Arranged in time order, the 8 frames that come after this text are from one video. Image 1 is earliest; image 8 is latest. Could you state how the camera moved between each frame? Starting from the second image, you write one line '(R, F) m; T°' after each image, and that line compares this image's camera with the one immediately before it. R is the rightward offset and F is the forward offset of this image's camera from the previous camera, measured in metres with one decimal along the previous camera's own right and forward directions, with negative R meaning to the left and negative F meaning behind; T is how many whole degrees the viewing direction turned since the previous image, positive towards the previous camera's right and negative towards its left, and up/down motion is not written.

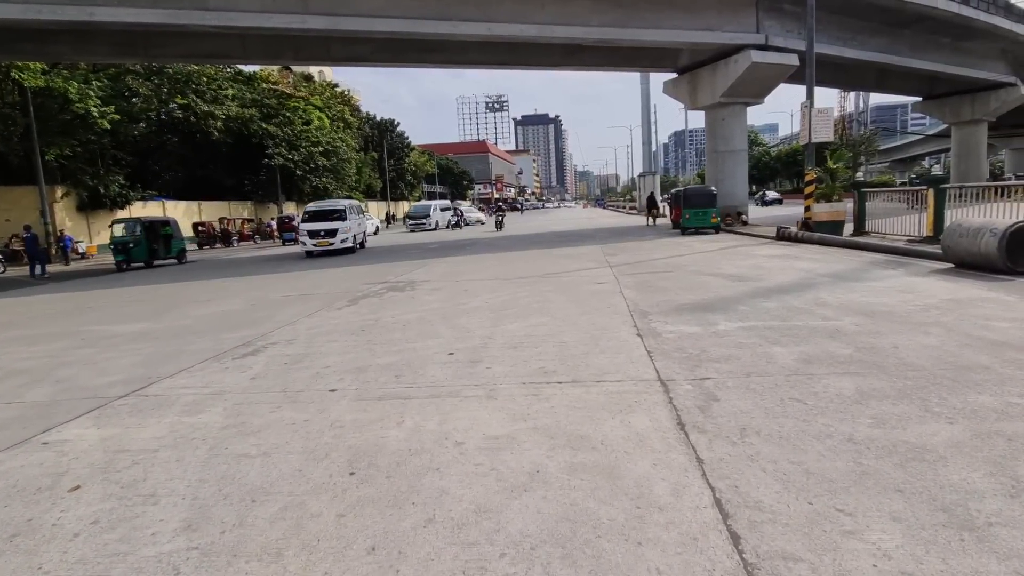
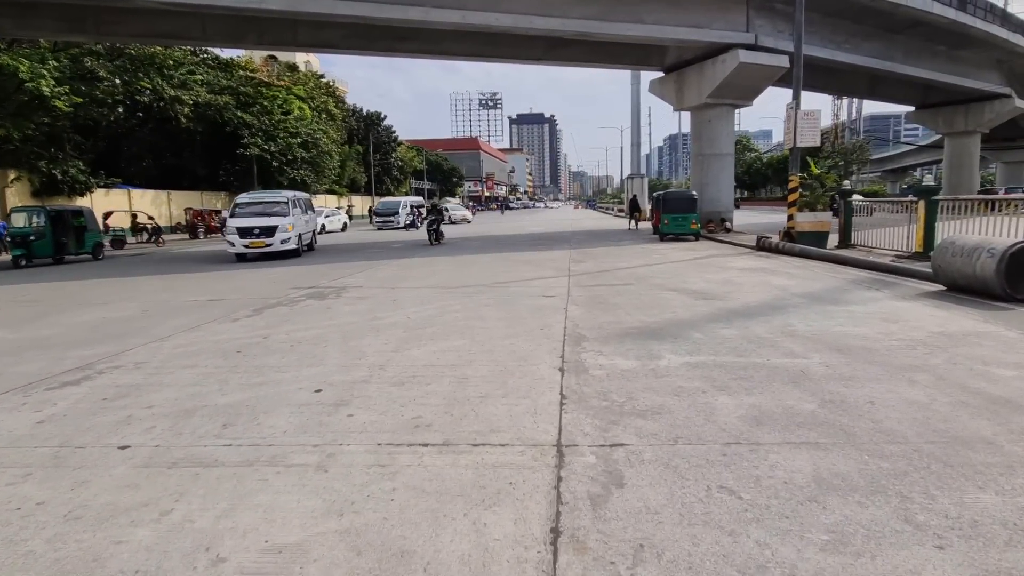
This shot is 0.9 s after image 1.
(+1.3, +1.5) m; +1°
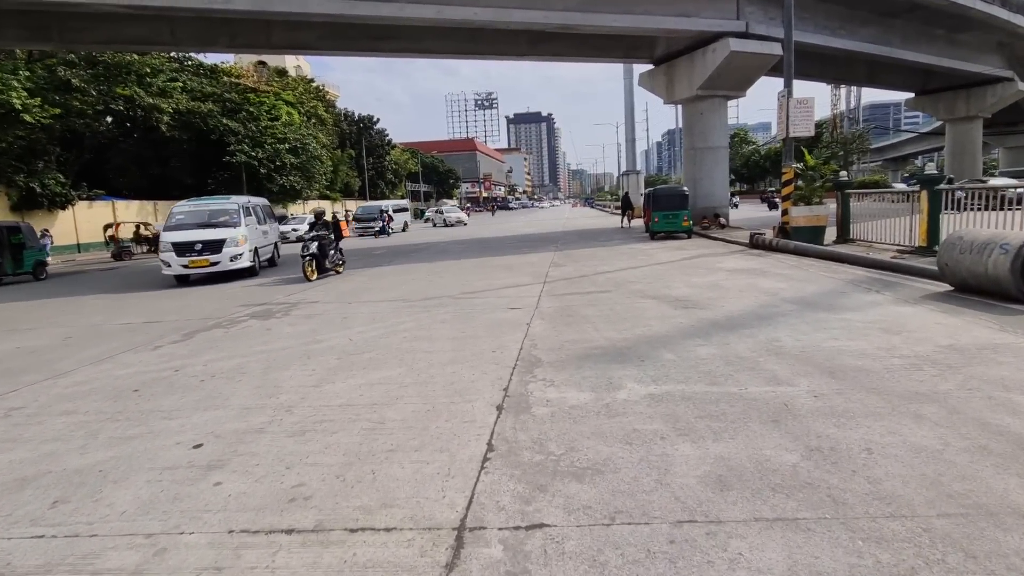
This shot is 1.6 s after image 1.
(+0.8, +1.0) m; 0°
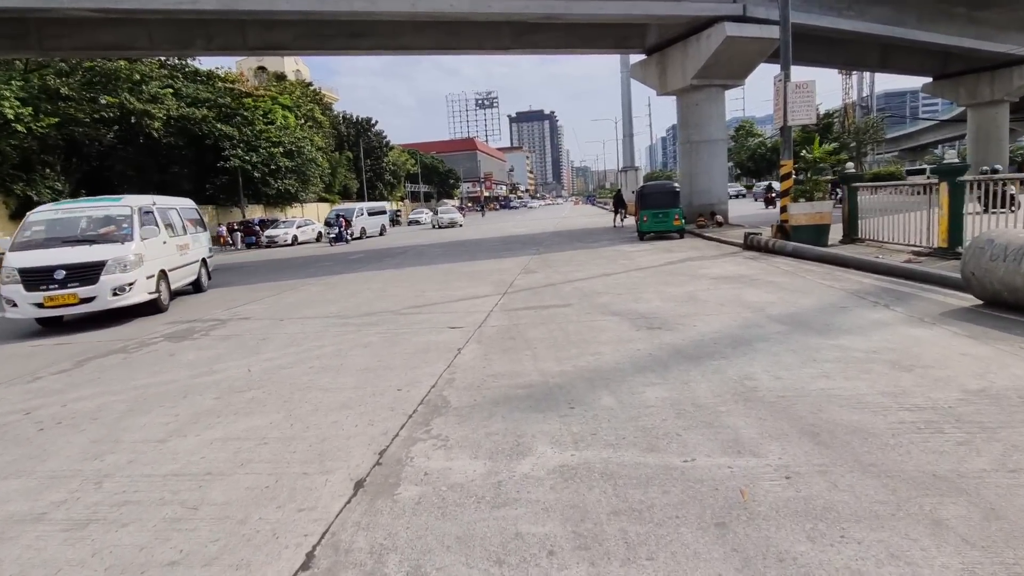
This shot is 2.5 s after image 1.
(+1.2, +1.4) m; -1°
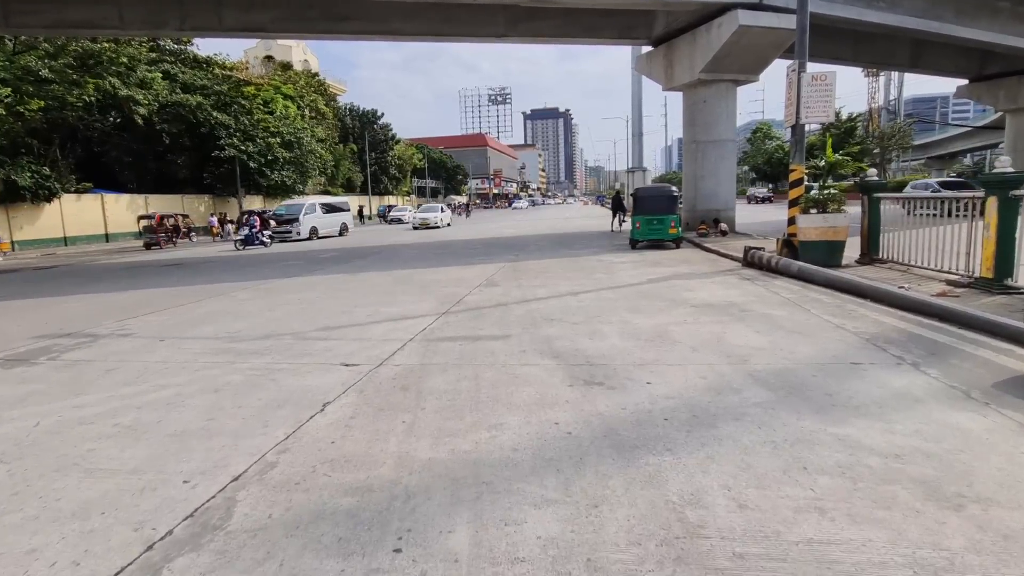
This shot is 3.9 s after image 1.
(+1.3, +1.9) m; -1°
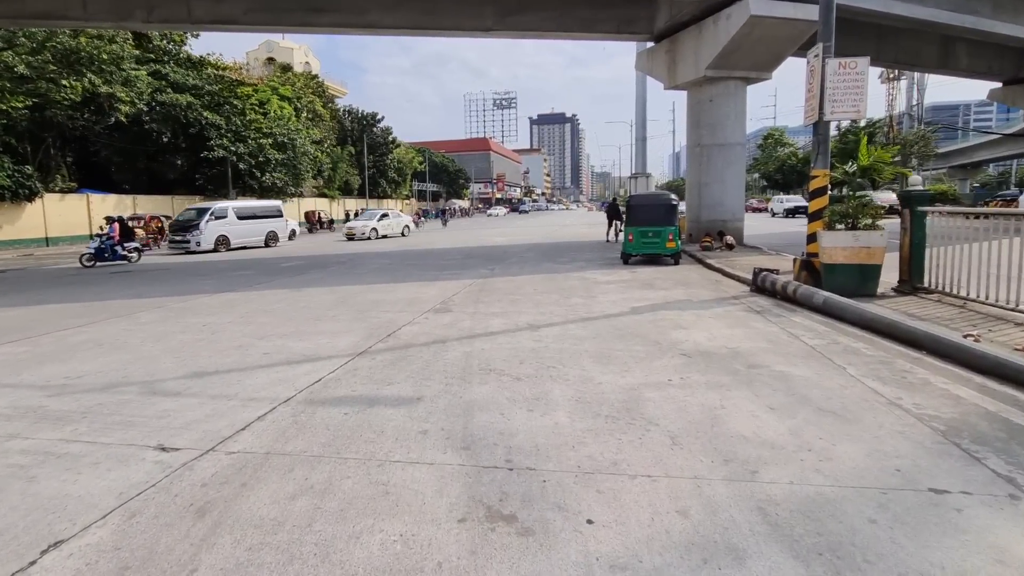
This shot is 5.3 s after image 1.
(+1.0, +2.2) m; -1°
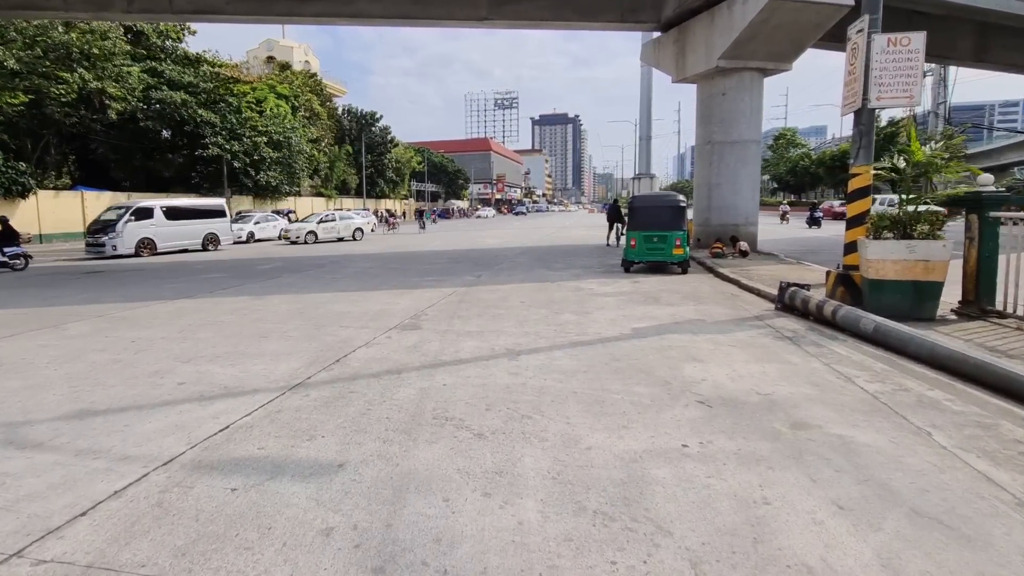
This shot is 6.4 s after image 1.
(+0.4, +1.5) m; 0°
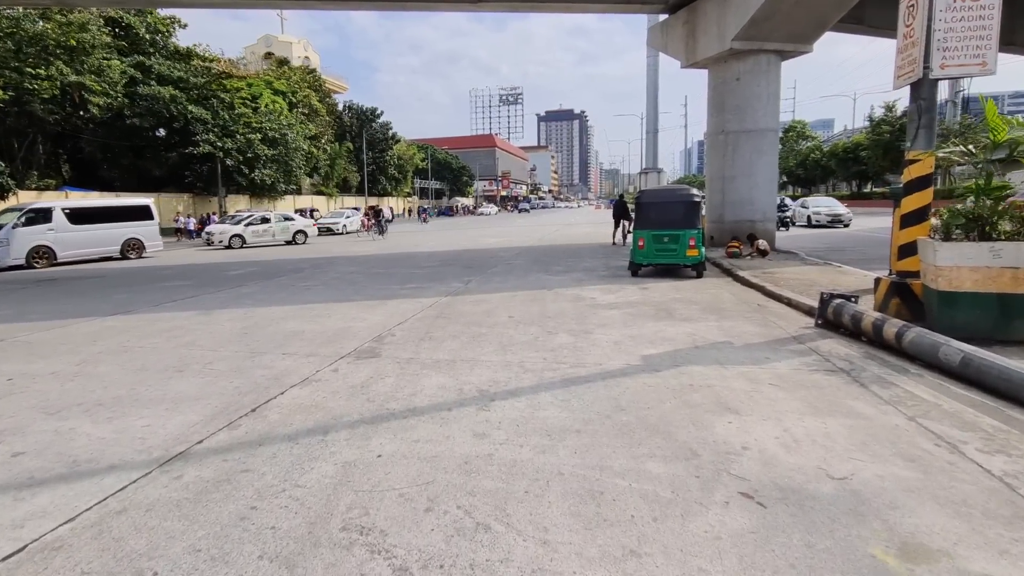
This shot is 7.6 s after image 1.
(+0.4, +1.6) m; -1°
